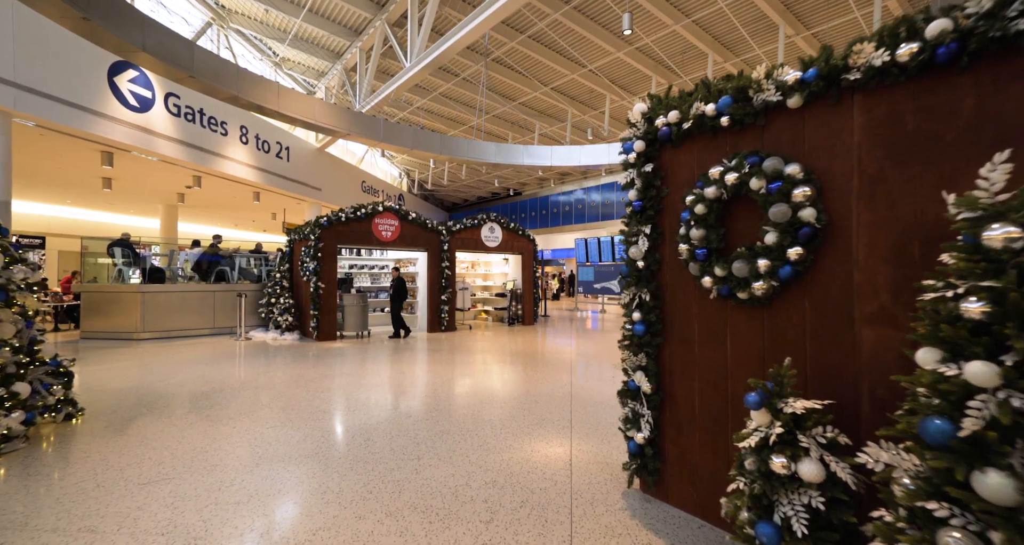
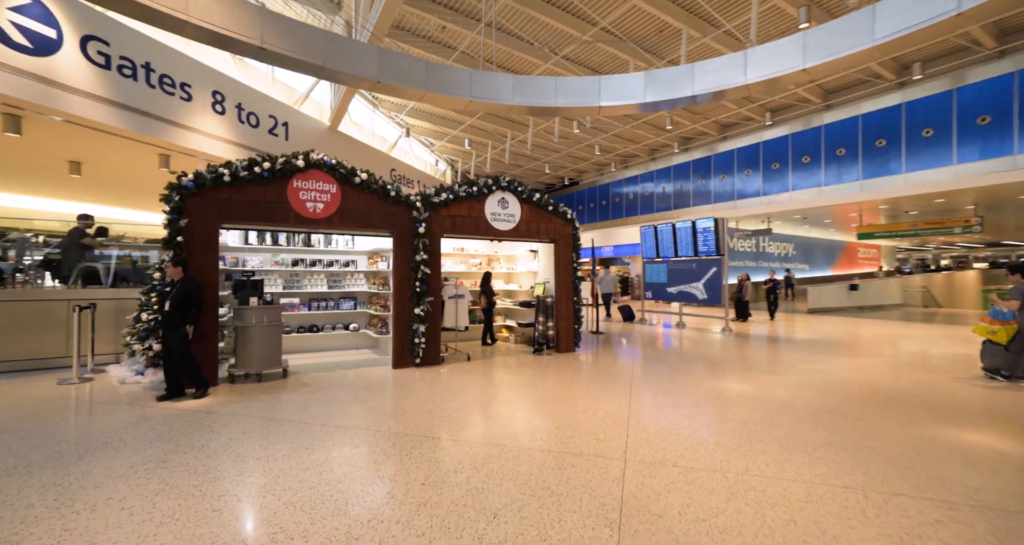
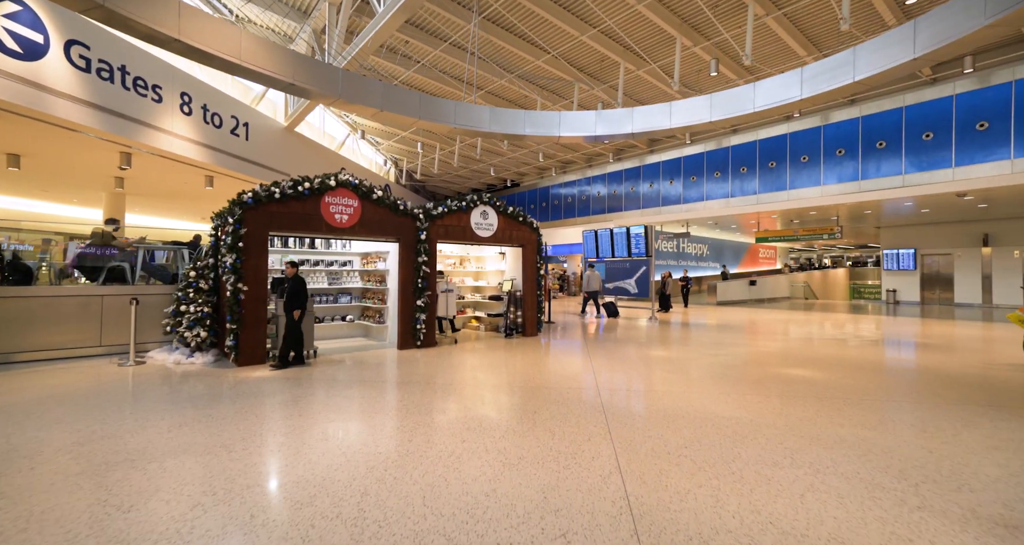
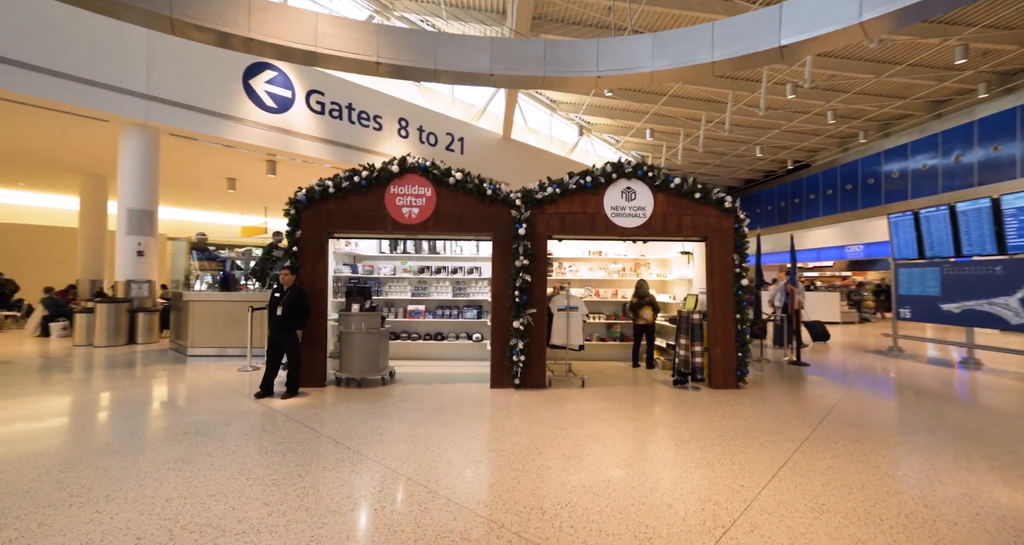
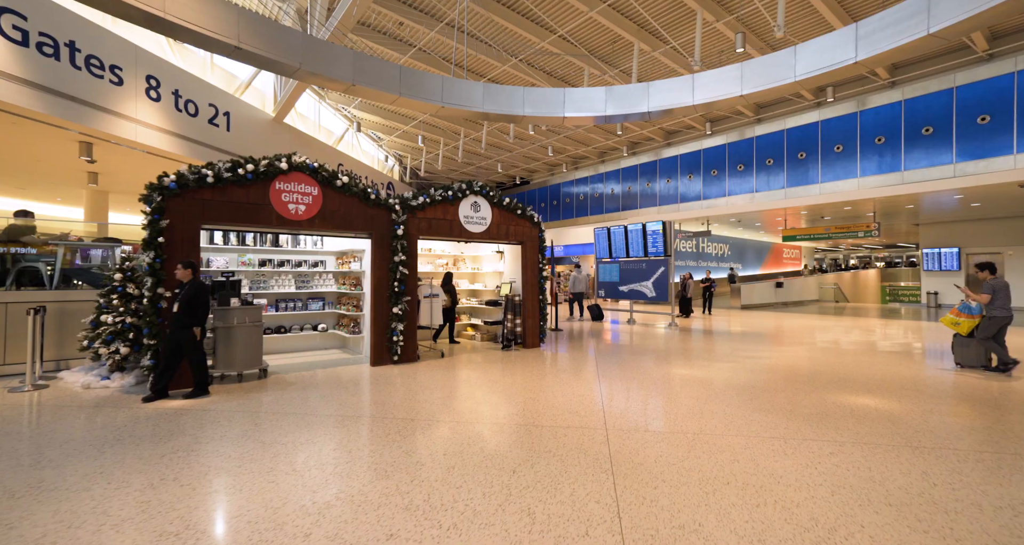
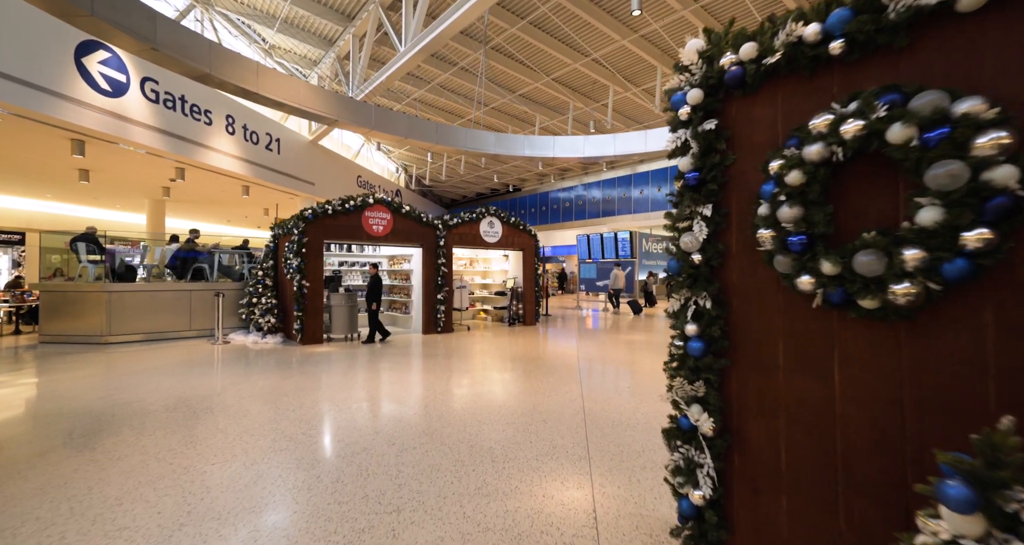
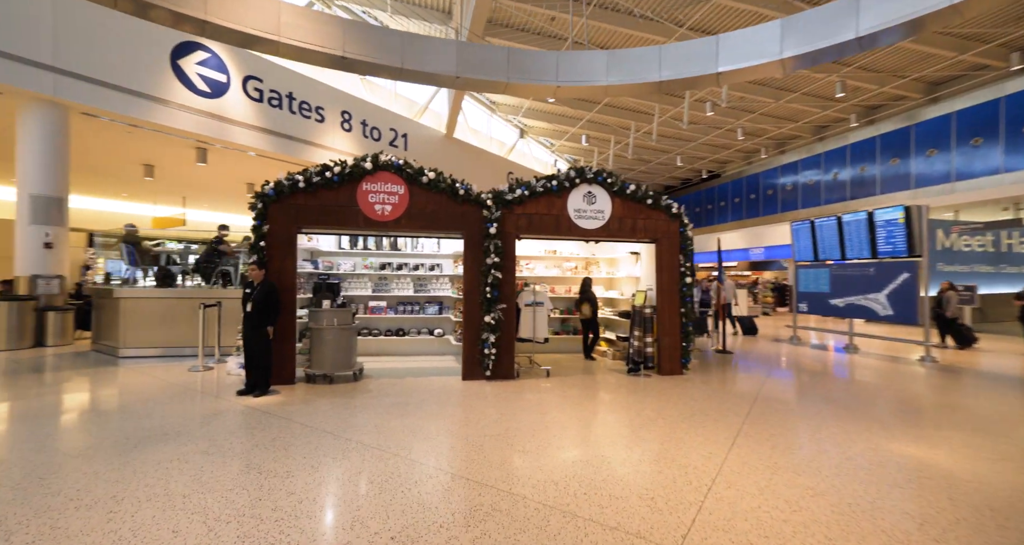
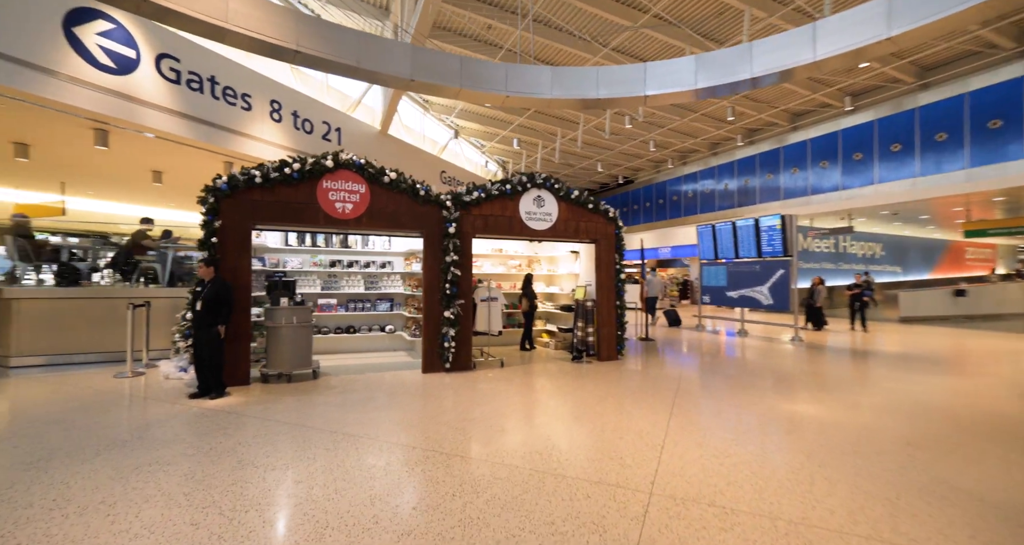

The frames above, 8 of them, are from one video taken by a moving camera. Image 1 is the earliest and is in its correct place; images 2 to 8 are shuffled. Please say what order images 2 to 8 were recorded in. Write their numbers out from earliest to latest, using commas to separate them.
6, 3, 5, 2, 8, 7, 4
